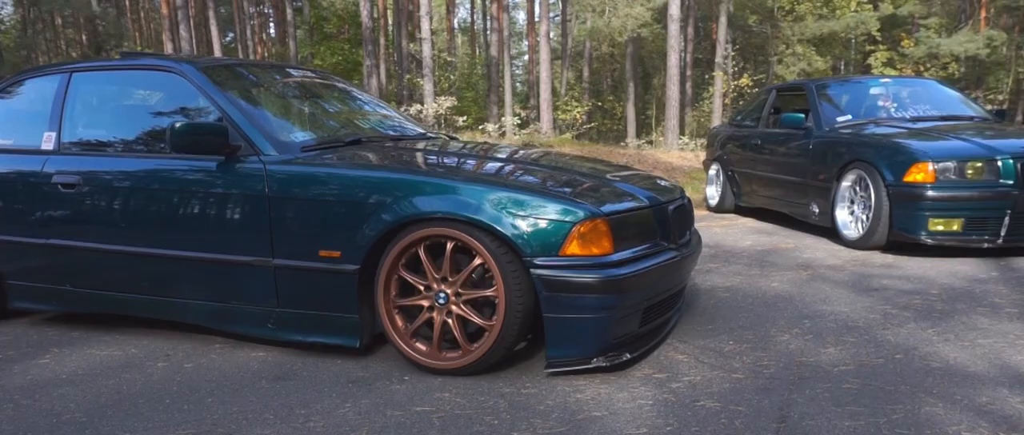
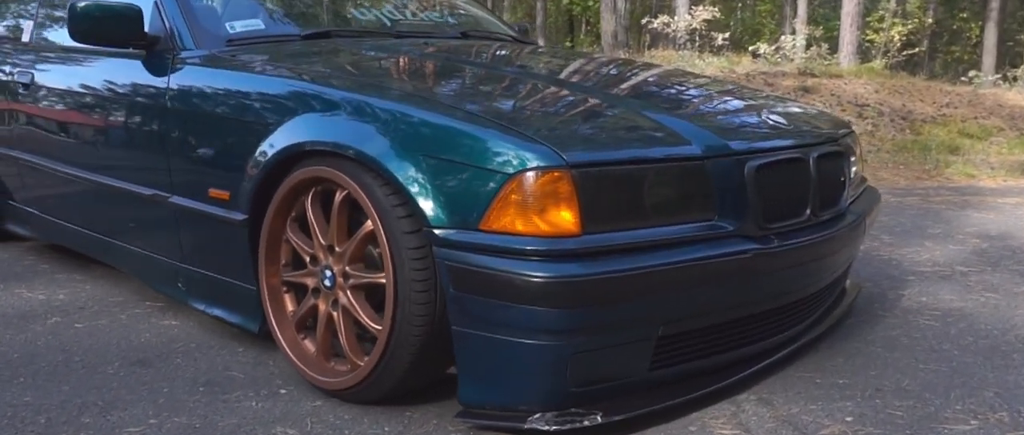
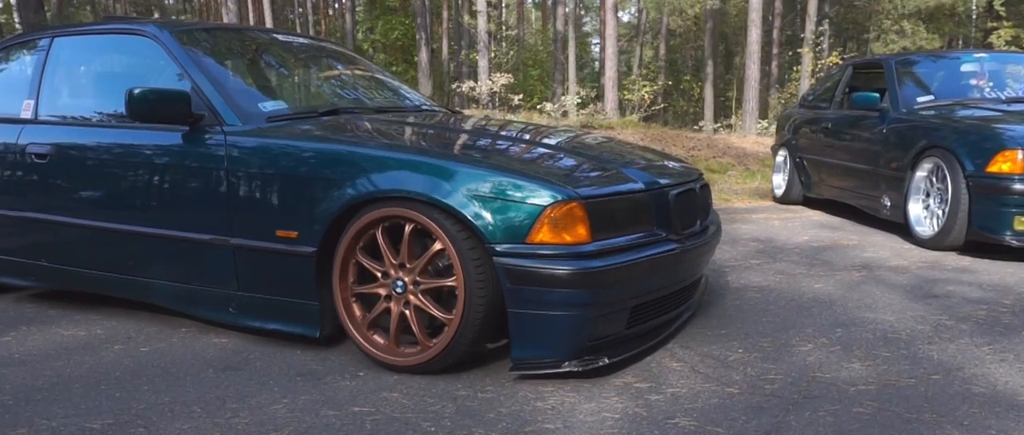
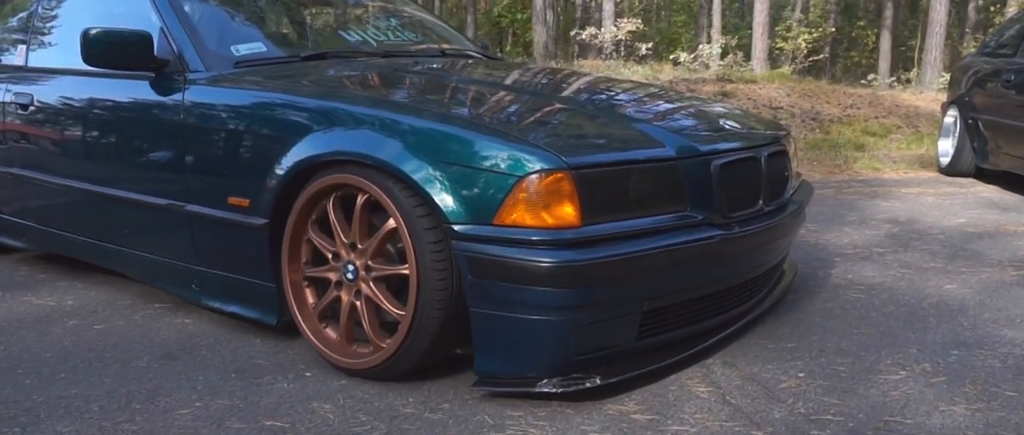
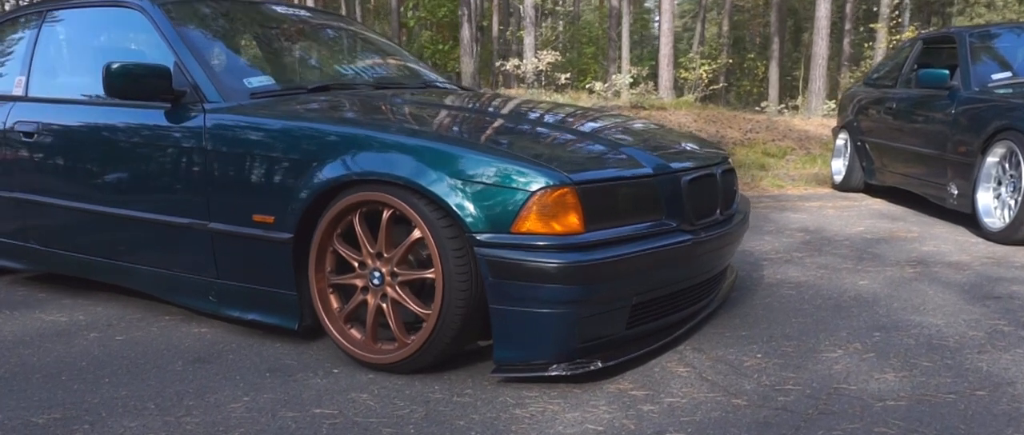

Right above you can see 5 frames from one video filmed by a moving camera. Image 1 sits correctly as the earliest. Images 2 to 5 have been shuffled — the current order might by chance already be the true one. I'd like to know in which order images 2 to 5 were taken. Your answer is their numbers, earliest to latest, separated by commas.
3, 5, 4, 2
